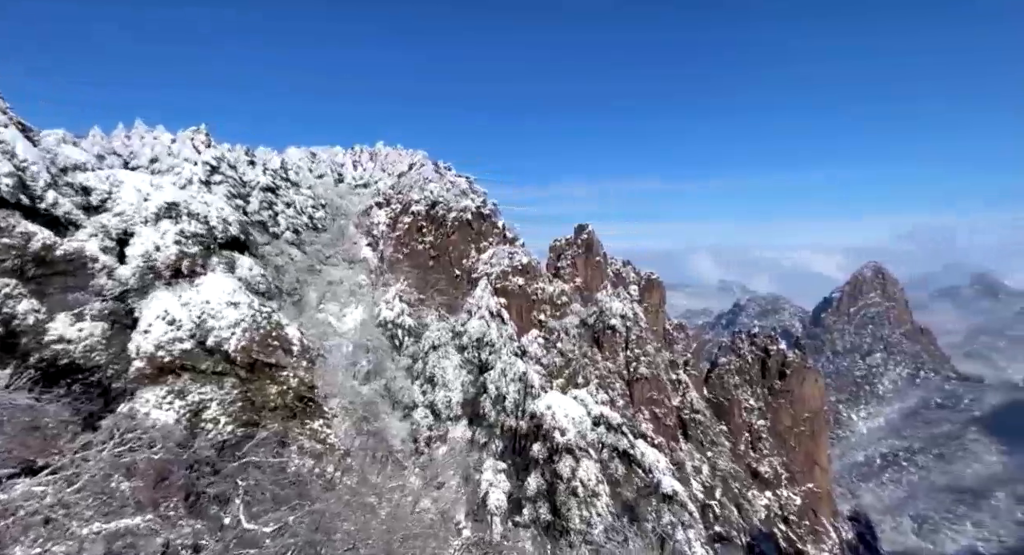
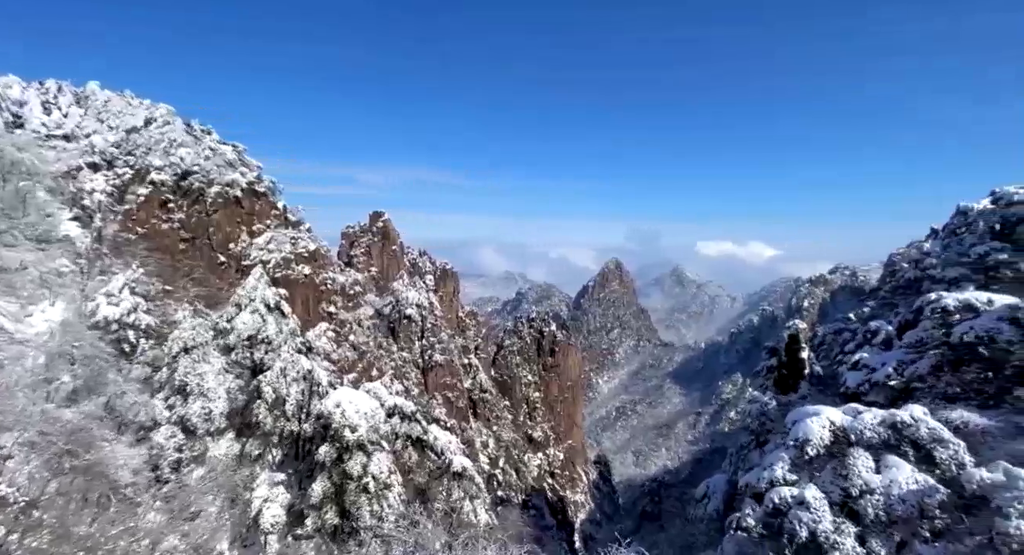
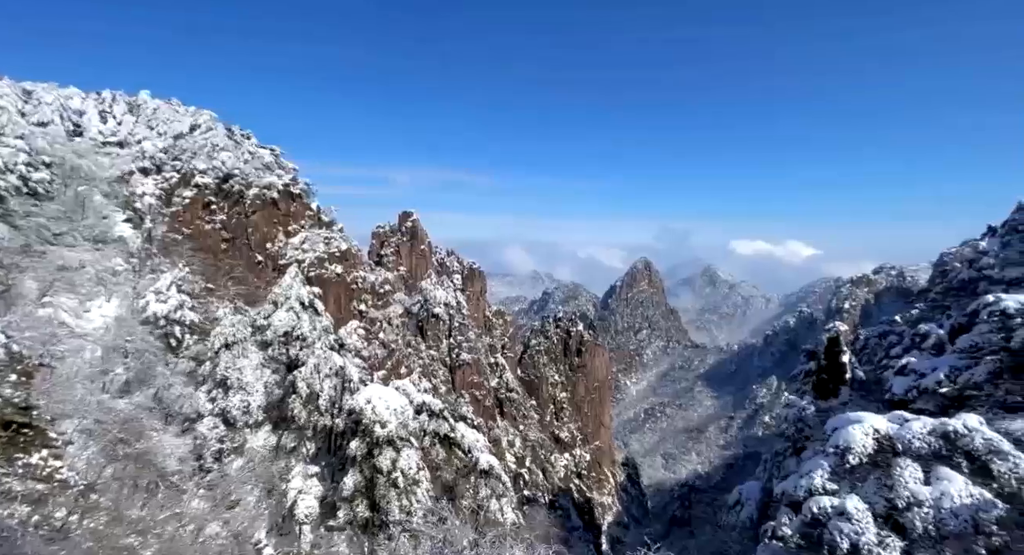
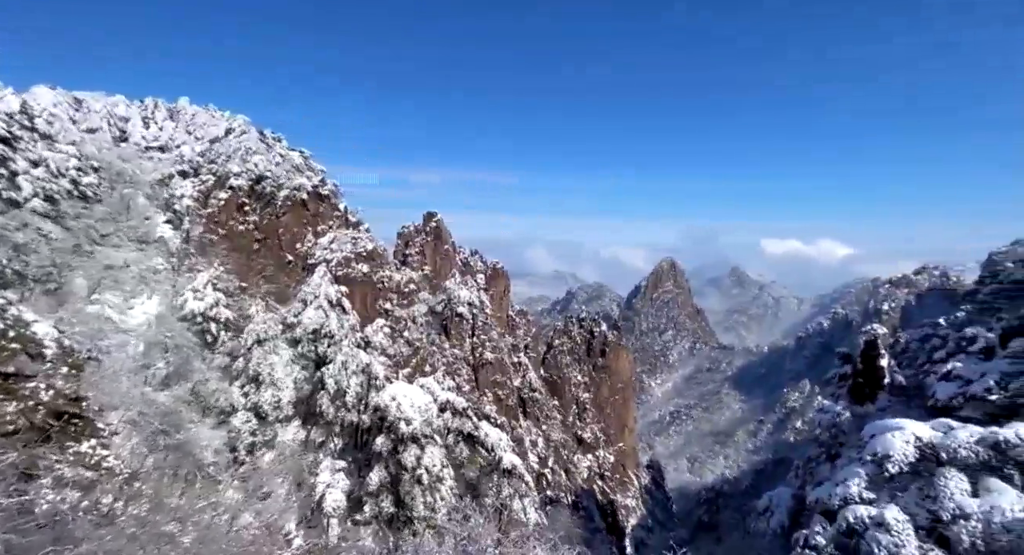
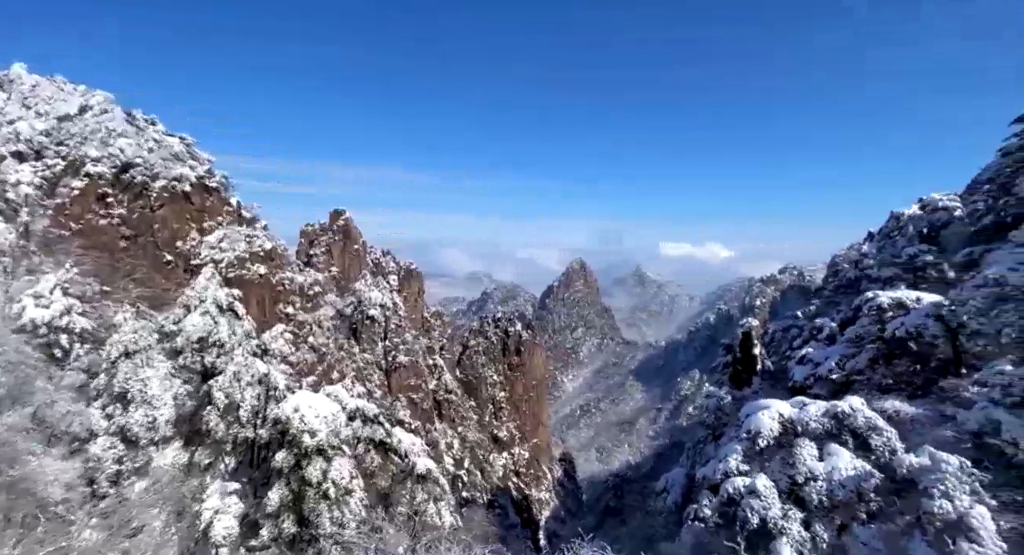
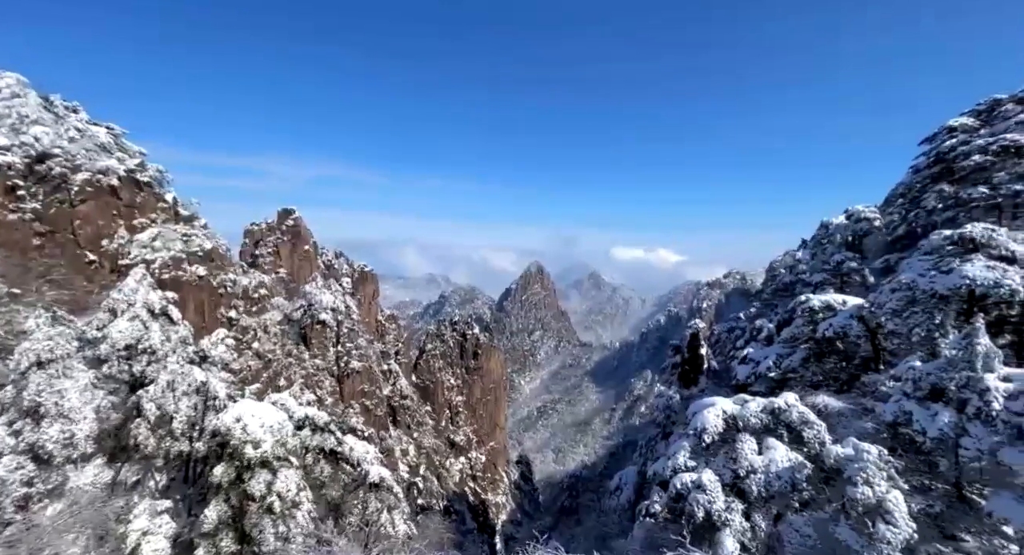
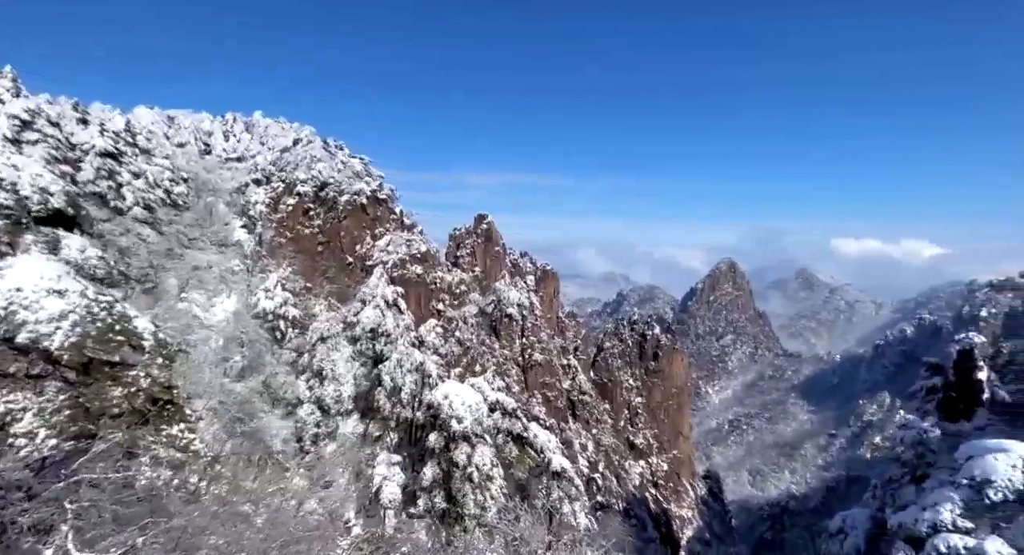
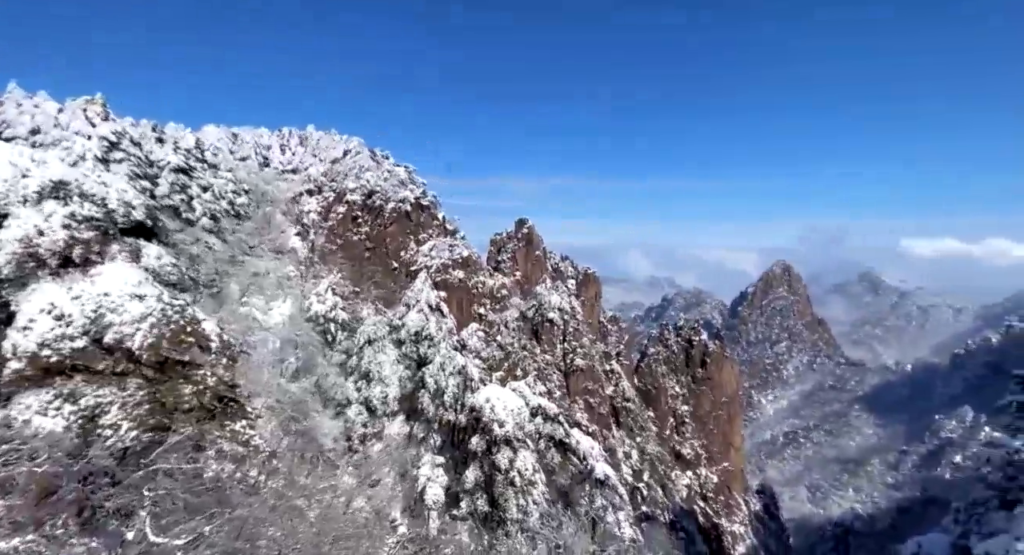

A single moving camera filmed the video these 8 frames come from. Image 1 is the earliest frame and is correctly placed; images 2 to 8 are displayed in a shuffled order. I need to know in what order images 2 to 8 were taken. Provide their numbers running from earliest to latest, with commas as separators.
8, 7, 4, 3, 2, 5, 6
